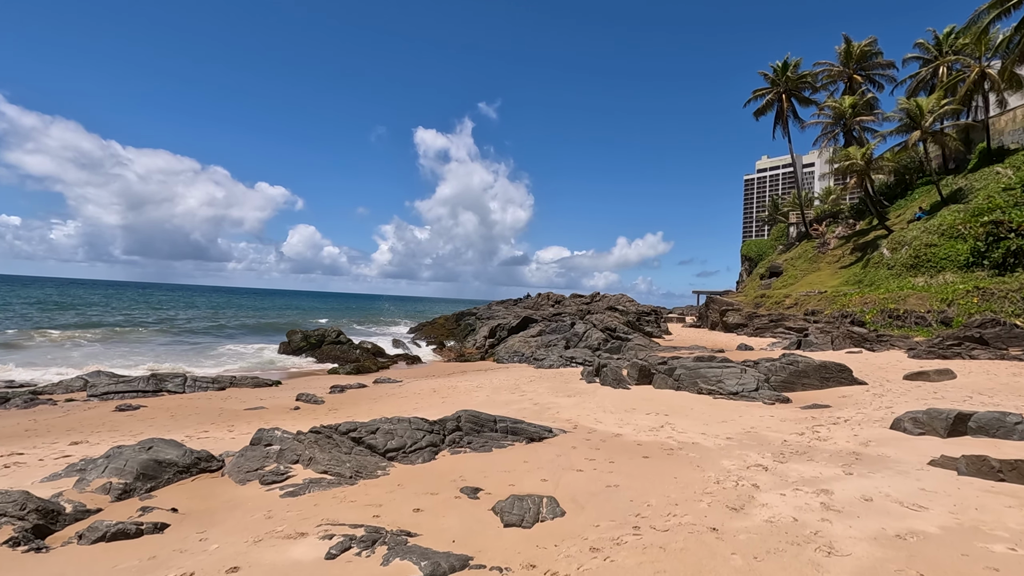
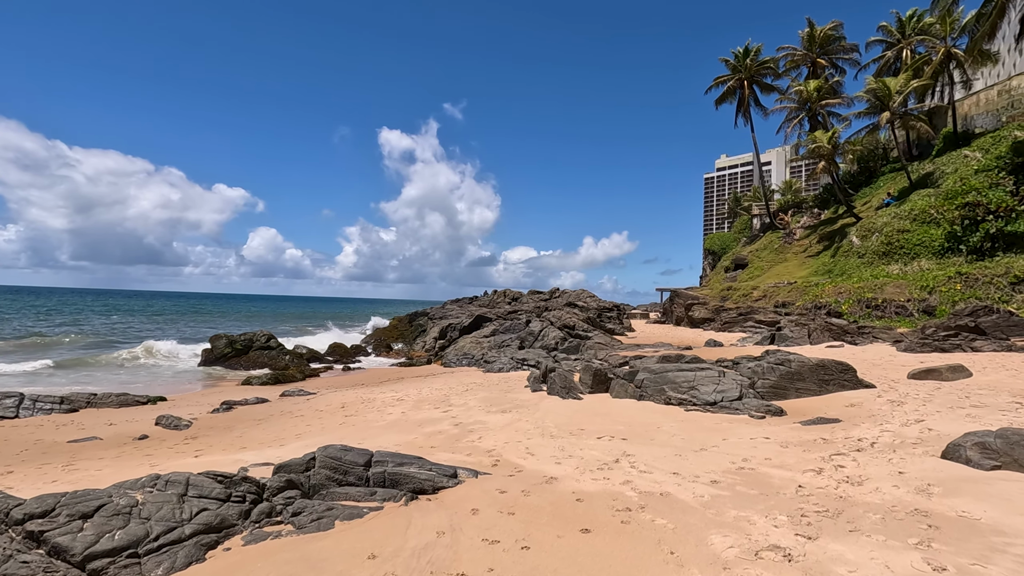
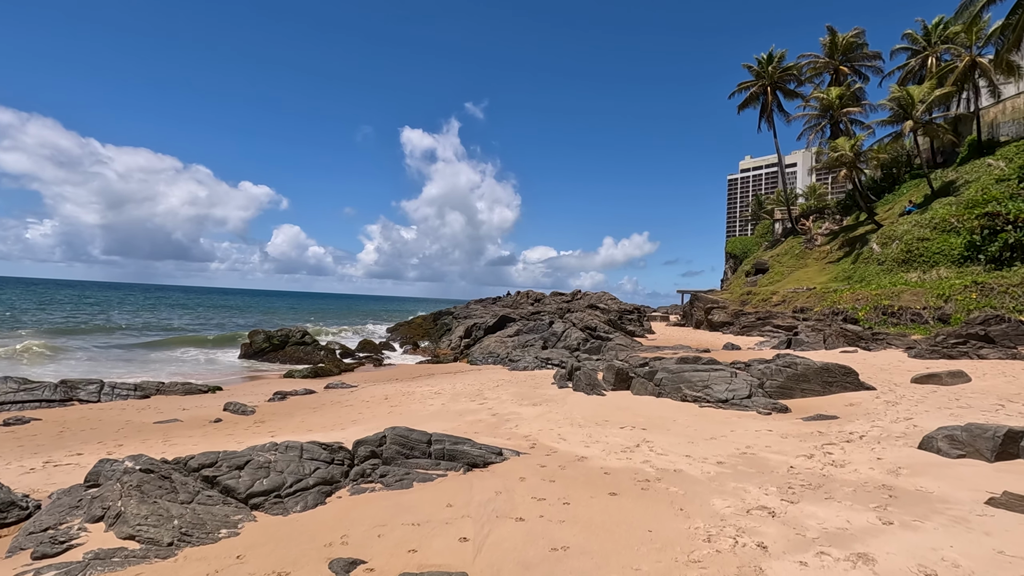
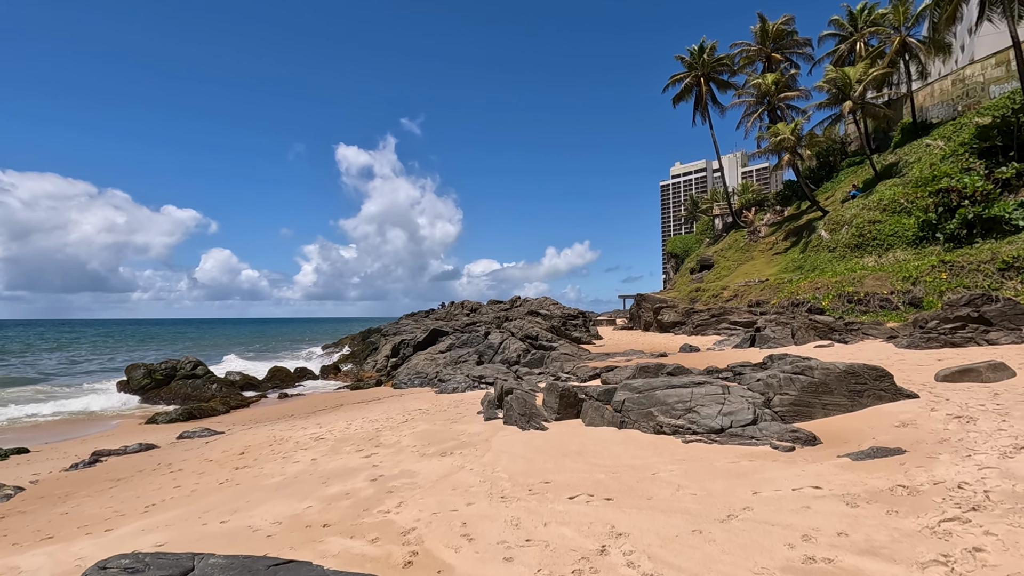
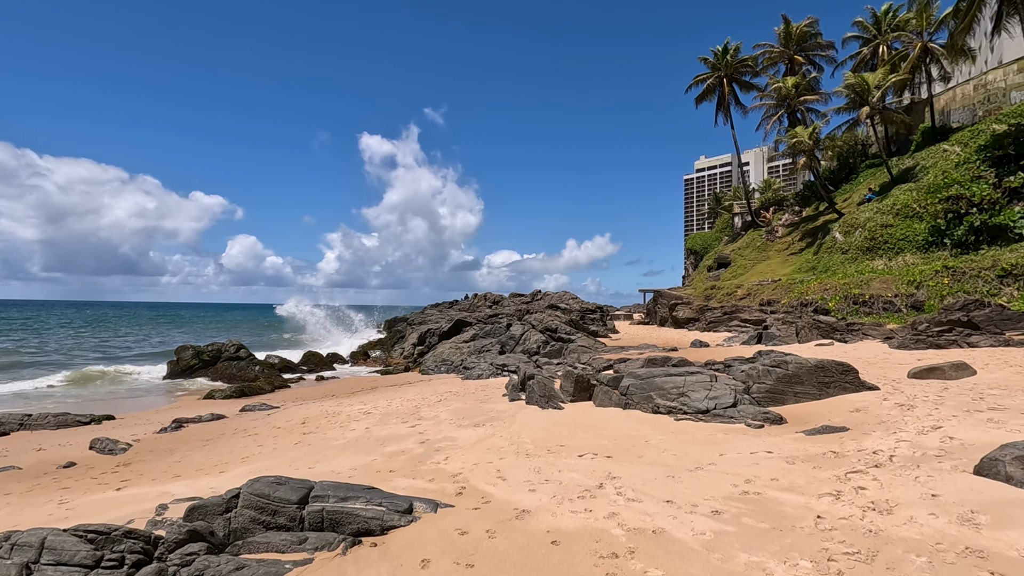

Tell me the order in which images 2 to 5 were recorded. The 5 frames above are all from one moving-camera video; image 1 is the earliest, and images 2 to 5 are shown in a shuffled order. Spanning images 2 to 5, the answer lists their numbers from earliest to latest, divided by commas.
3, 2, 5, 4
